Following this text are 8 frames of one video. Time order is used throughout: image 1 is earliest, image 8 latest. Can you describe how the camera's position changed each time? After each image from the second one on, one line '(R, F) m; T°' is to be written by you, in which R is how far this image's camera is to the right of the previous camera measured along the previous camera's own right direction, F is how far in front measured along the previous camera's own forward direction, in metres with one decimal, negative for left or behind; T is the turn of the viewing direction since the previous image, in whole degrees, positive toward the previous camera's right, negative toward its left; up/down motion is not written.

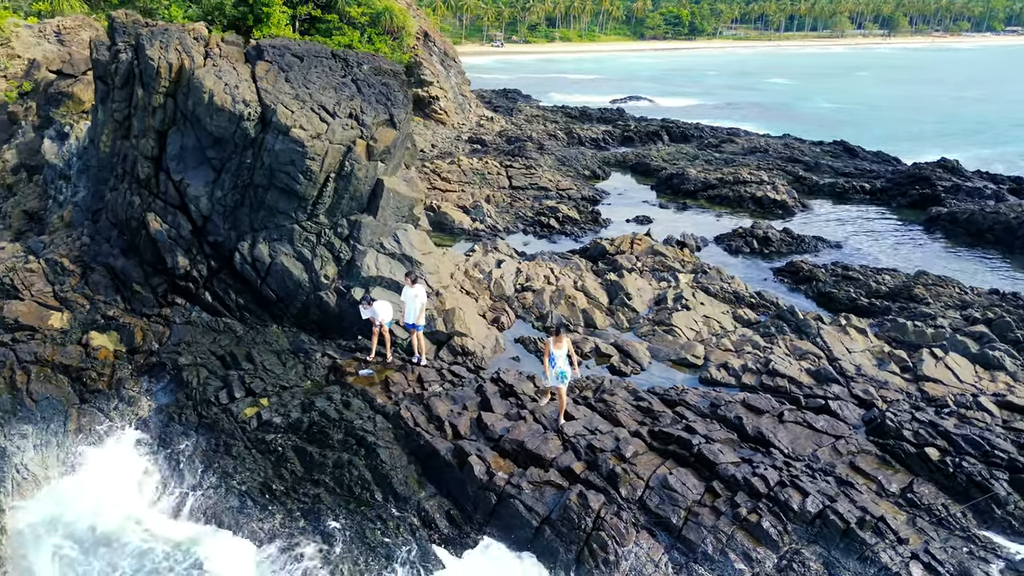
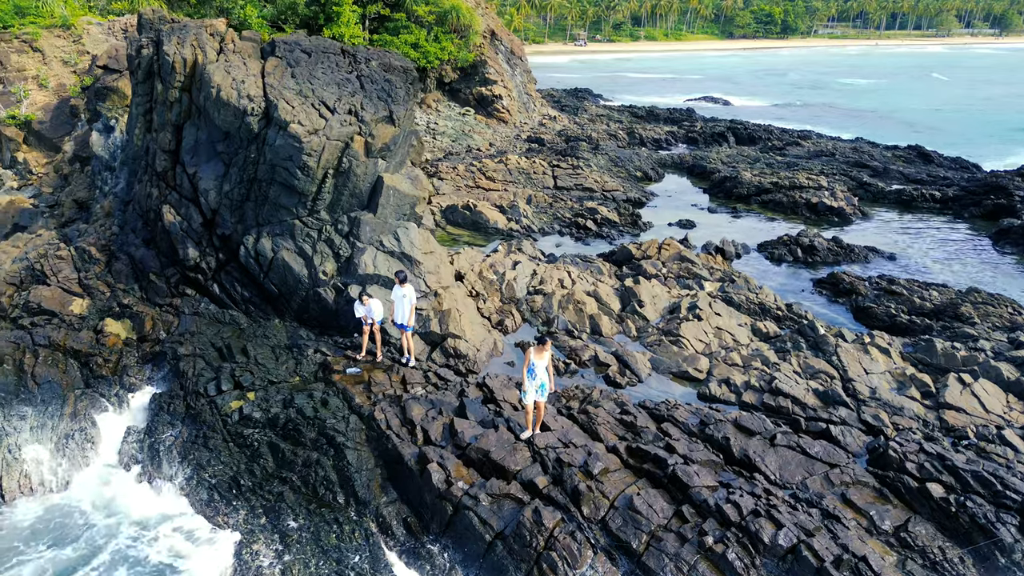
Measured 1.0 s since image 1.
(+1.4, +0.4) m; -6°
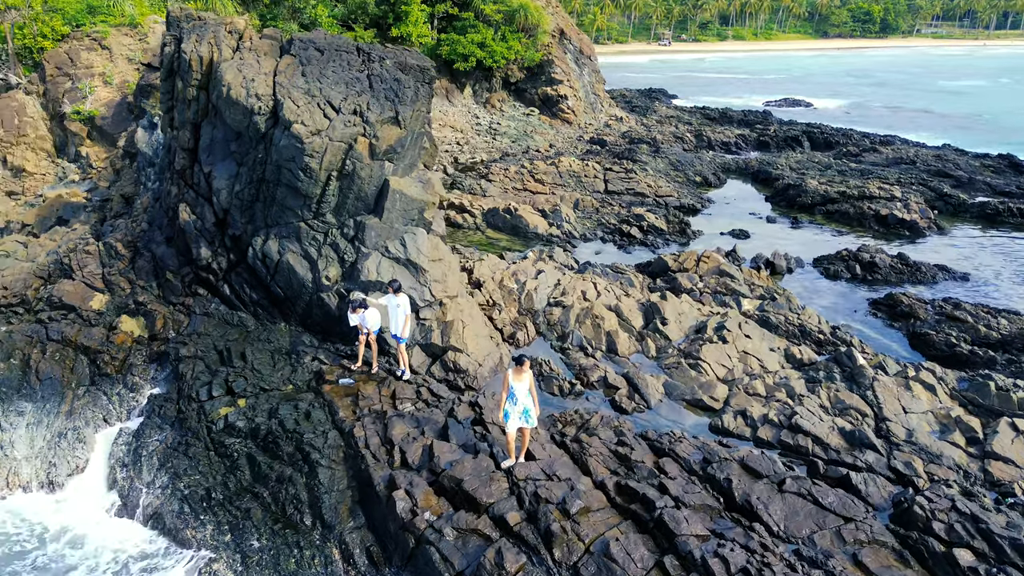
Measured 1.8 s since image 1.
(+1.1, +0.8) m; -6°
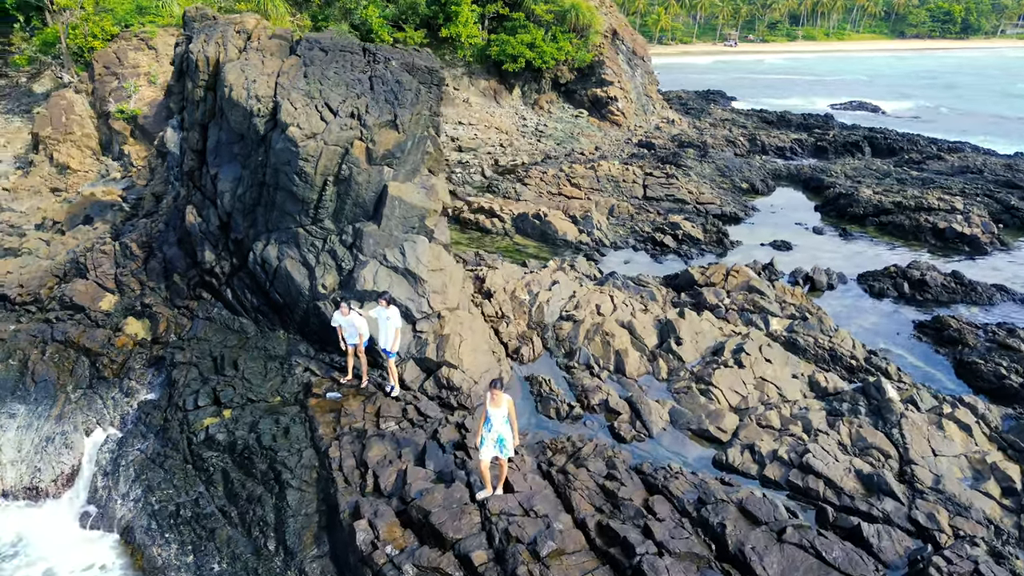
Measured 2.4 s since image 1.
(+0.9, +0.7) m; -4°
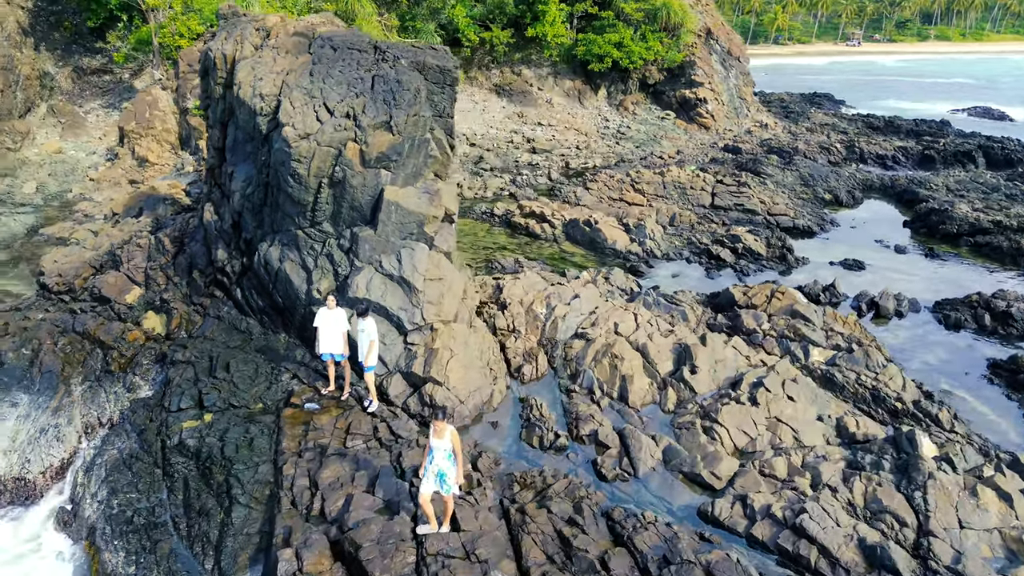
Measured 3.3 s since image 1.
(+1.6, +0.9) m; -8°
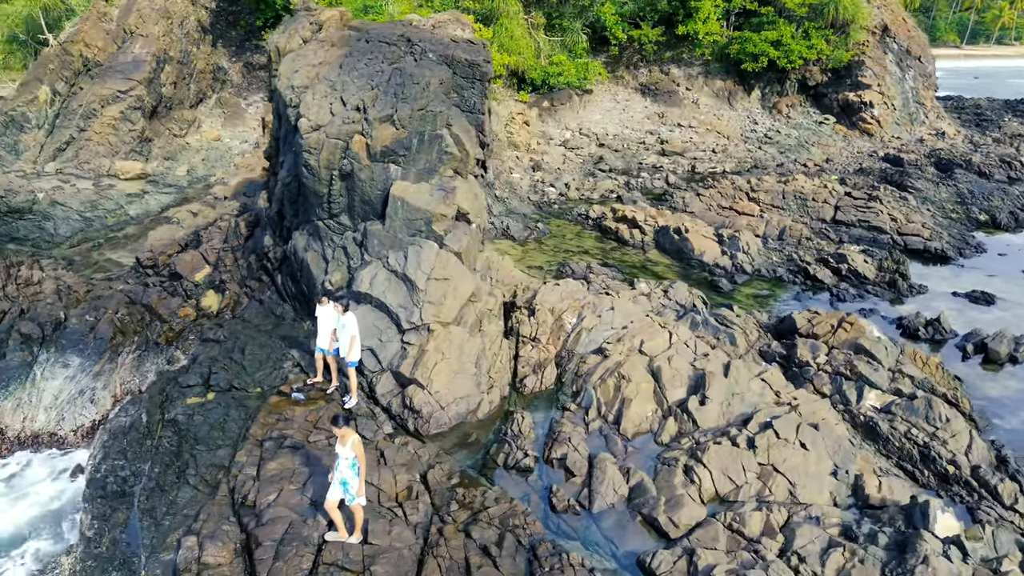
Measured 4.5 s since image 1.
(+2.5, +0.9) m; -13°
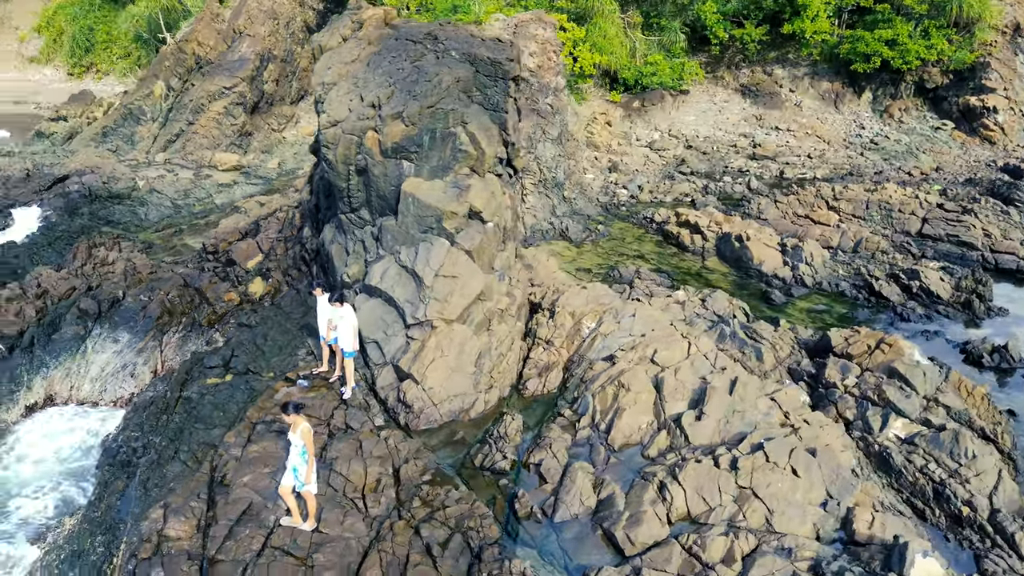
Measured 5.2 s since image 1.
(+1.6, +0.2) m; -8°
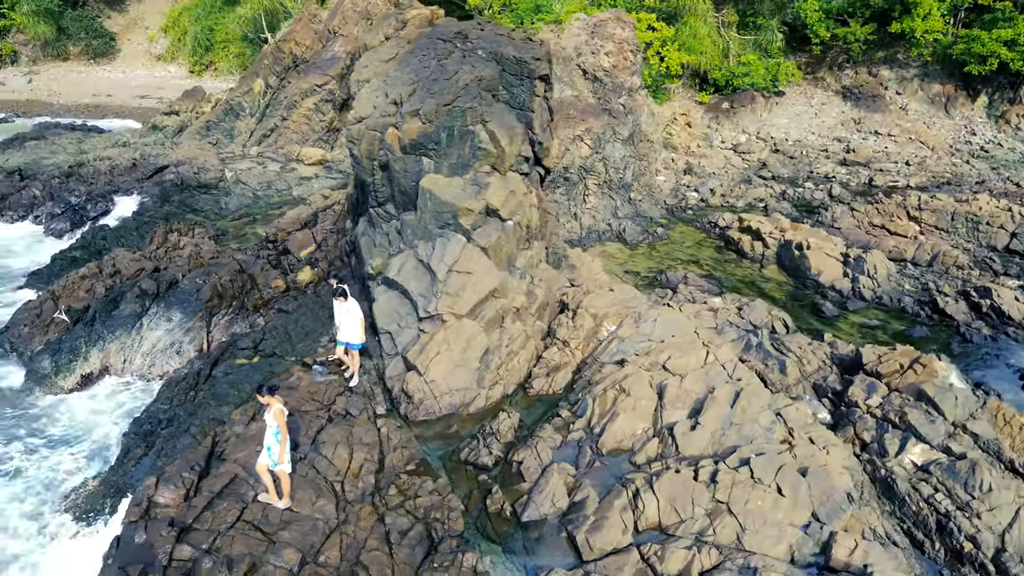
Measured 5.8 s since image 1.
(+1.4, +0.1) m; -8°
